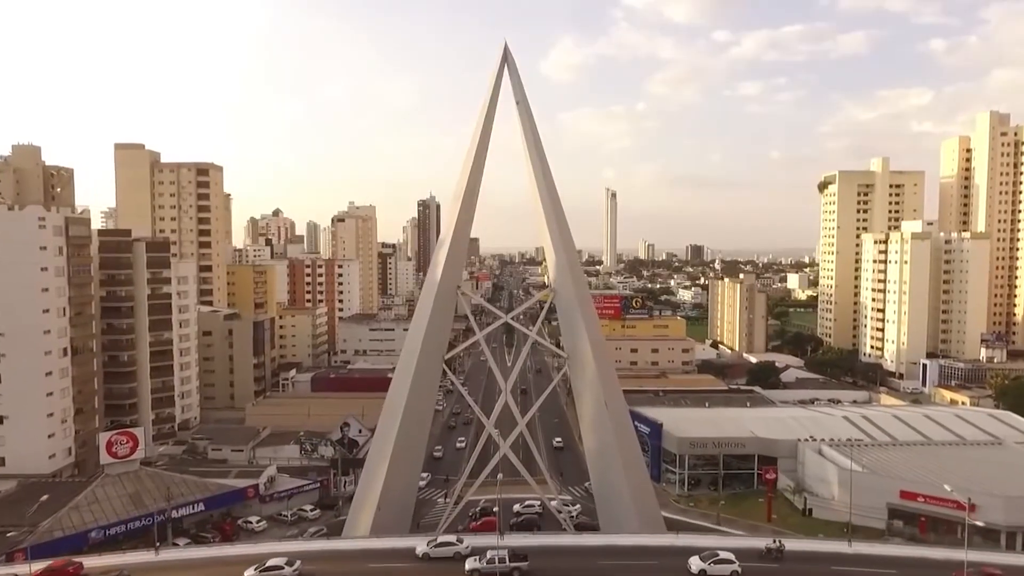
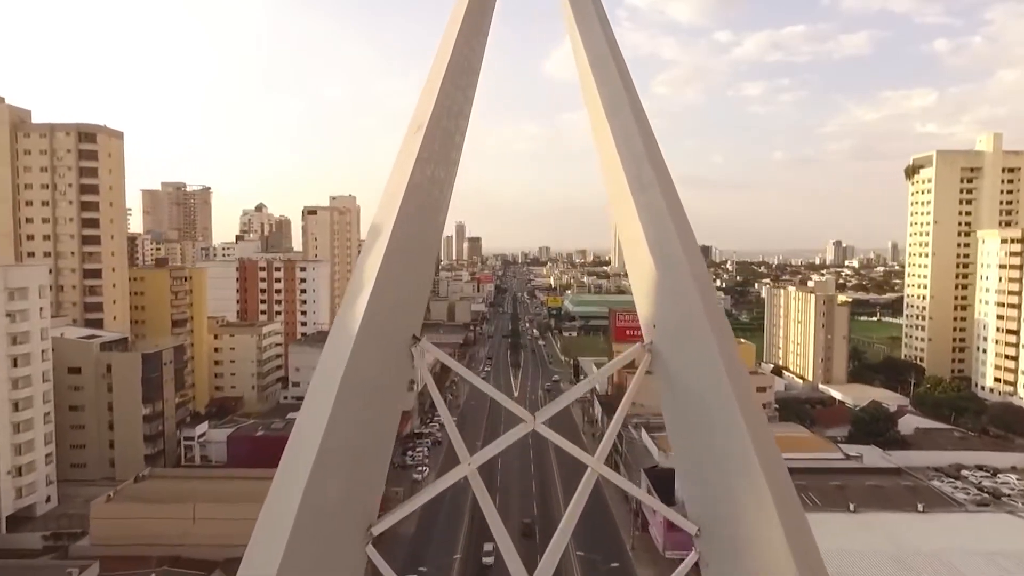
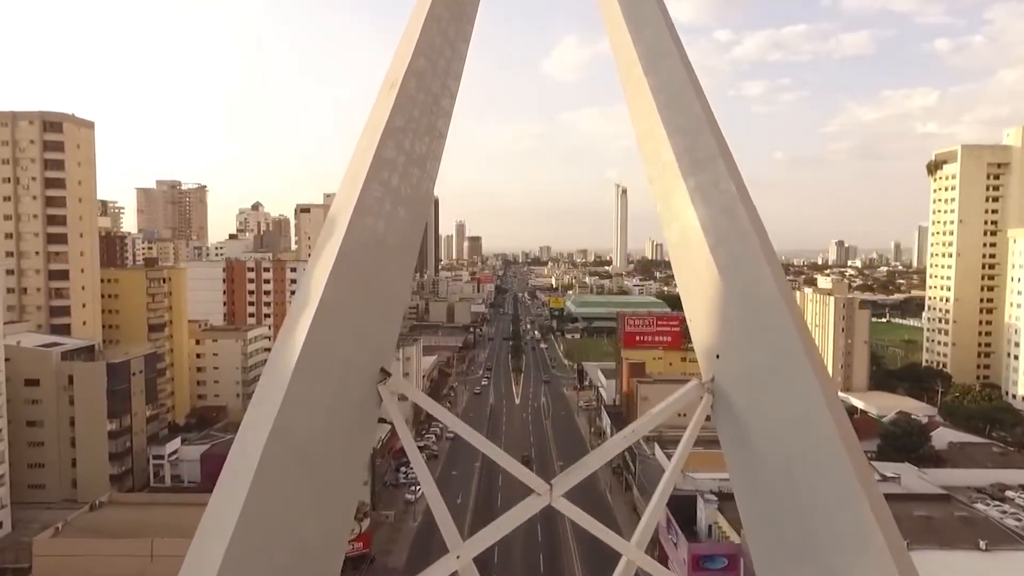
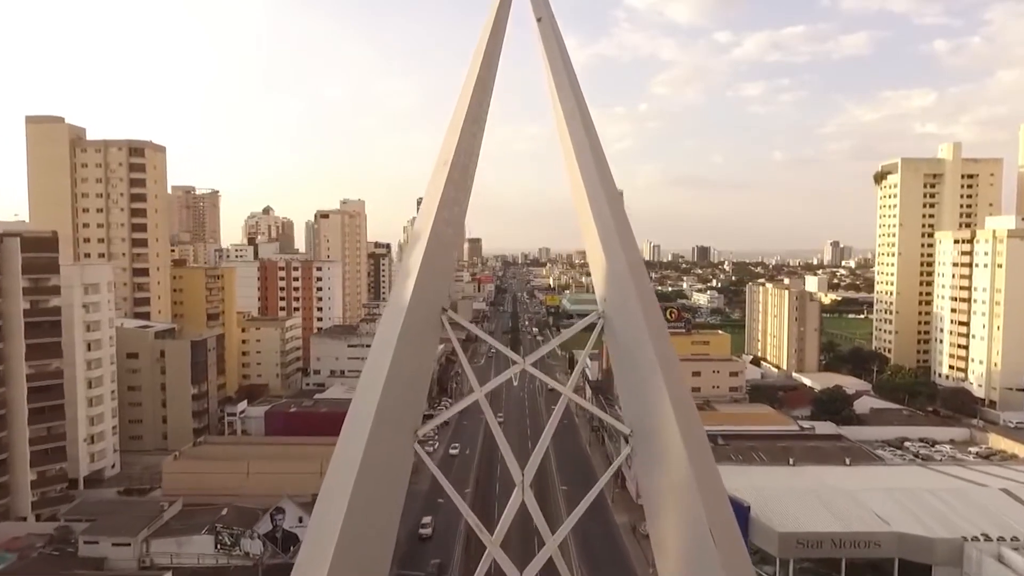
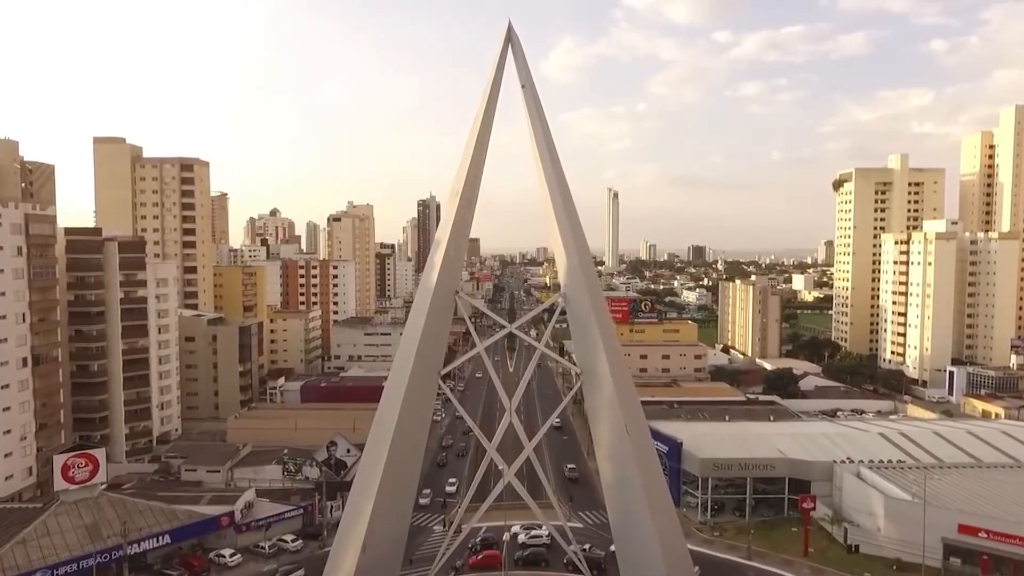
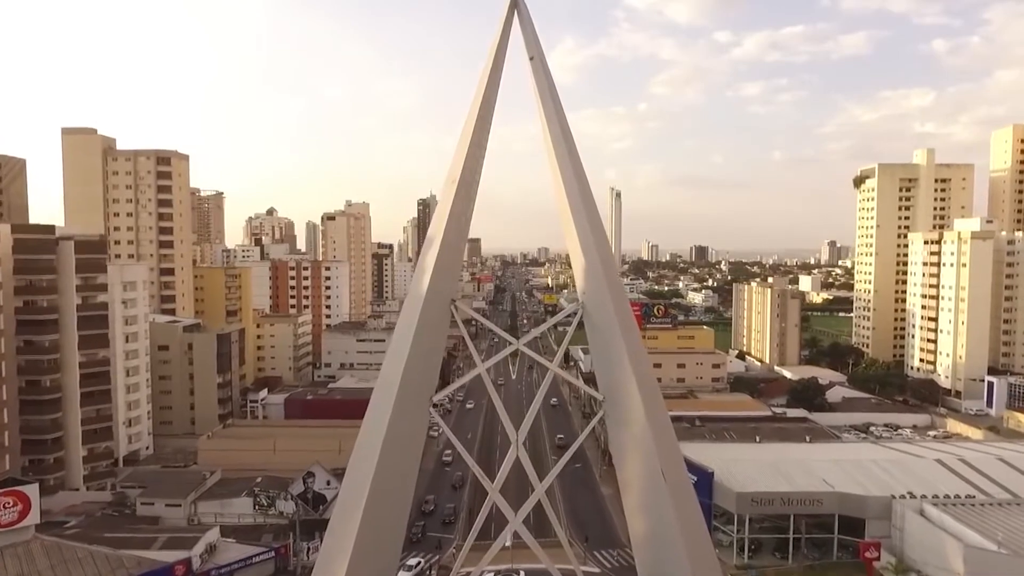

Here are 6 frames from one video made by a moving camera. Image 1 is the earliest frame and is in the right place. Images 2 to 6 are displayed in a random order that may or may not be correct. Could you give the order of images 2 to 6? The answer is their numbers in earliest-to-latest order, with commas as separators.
5, 6, 4, 2, 3
